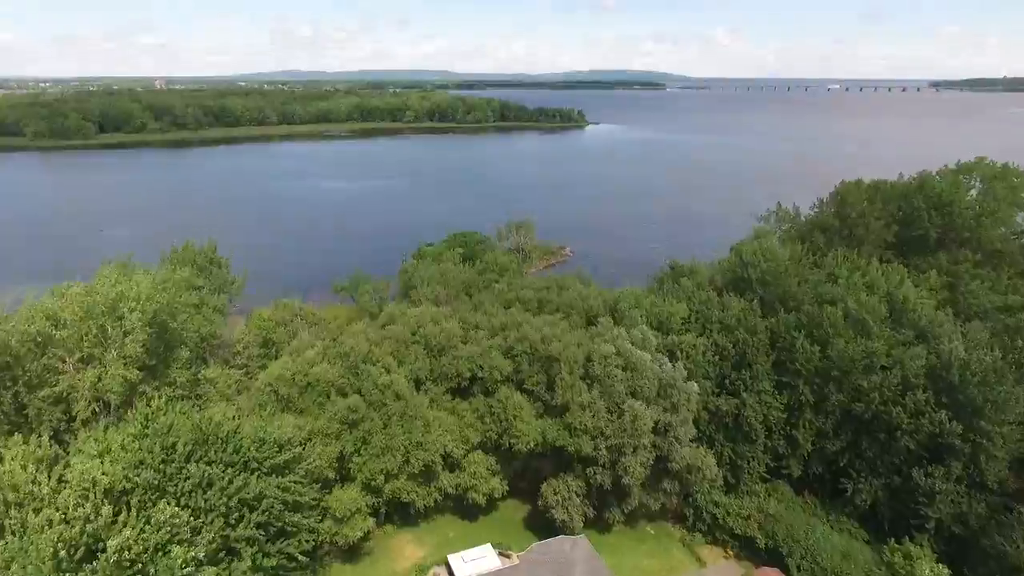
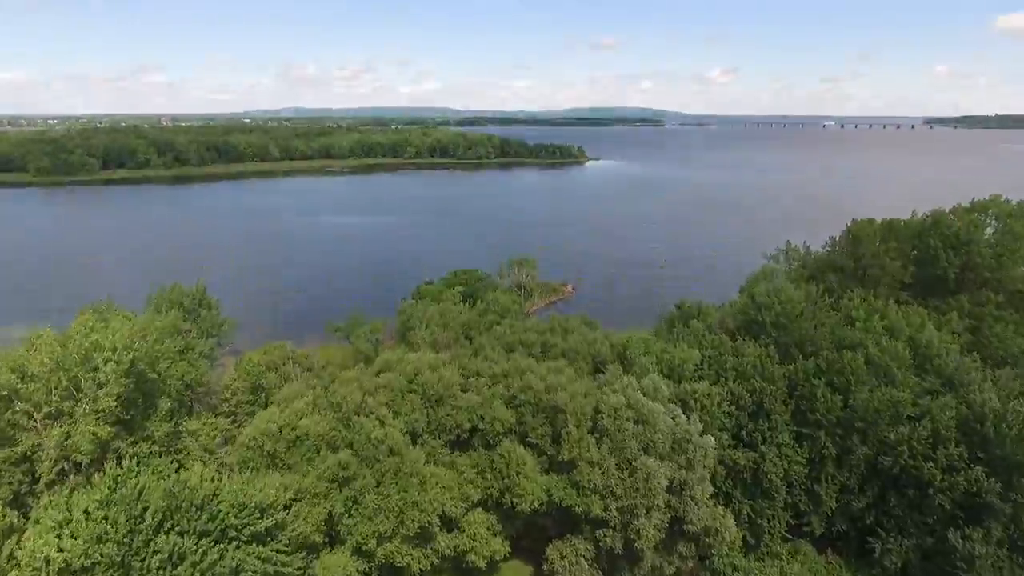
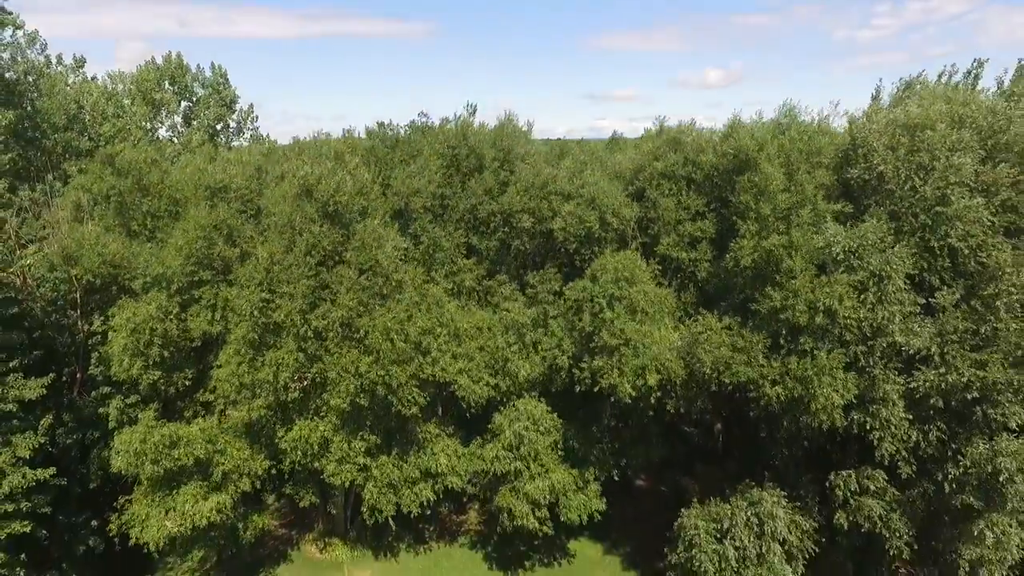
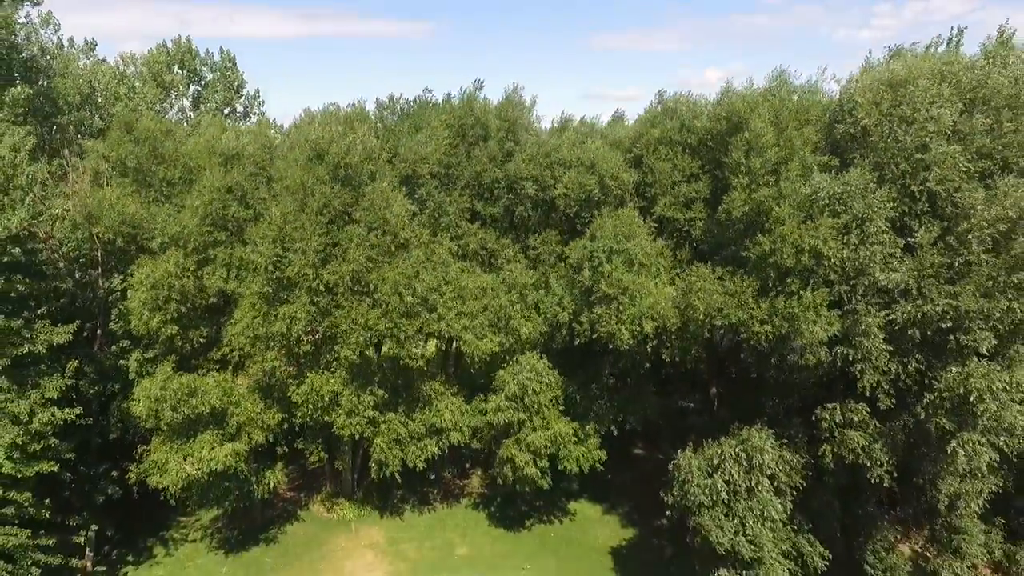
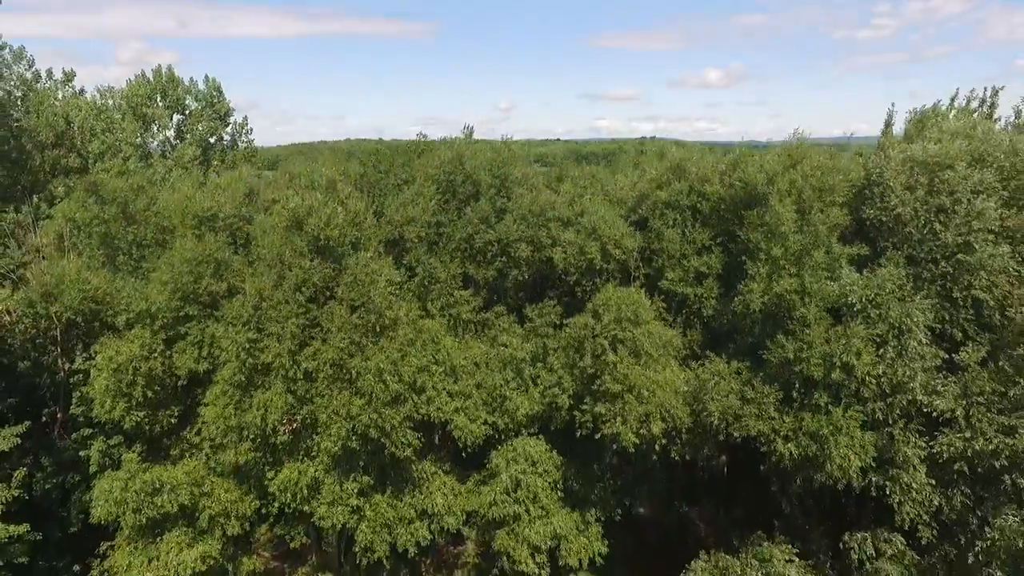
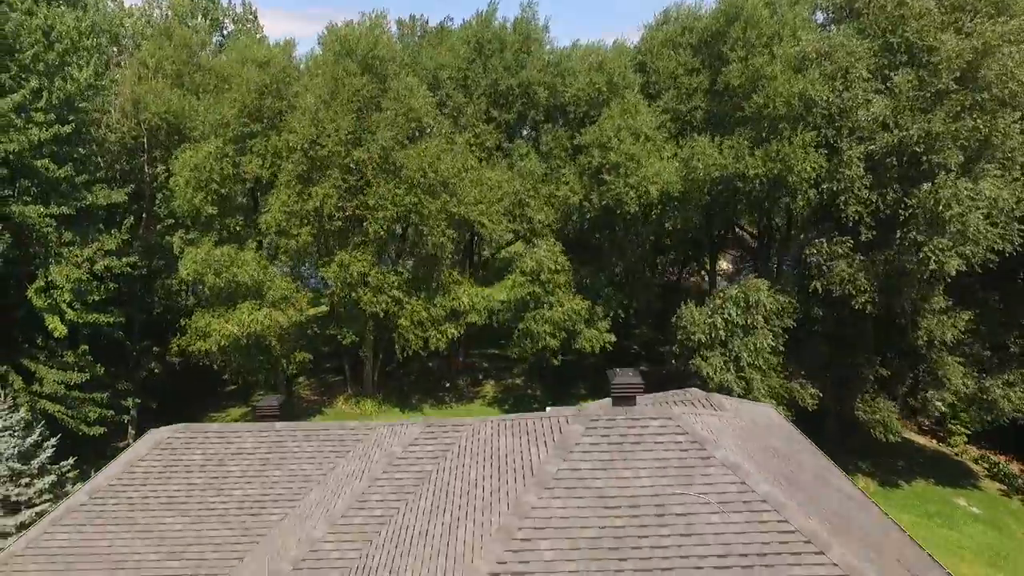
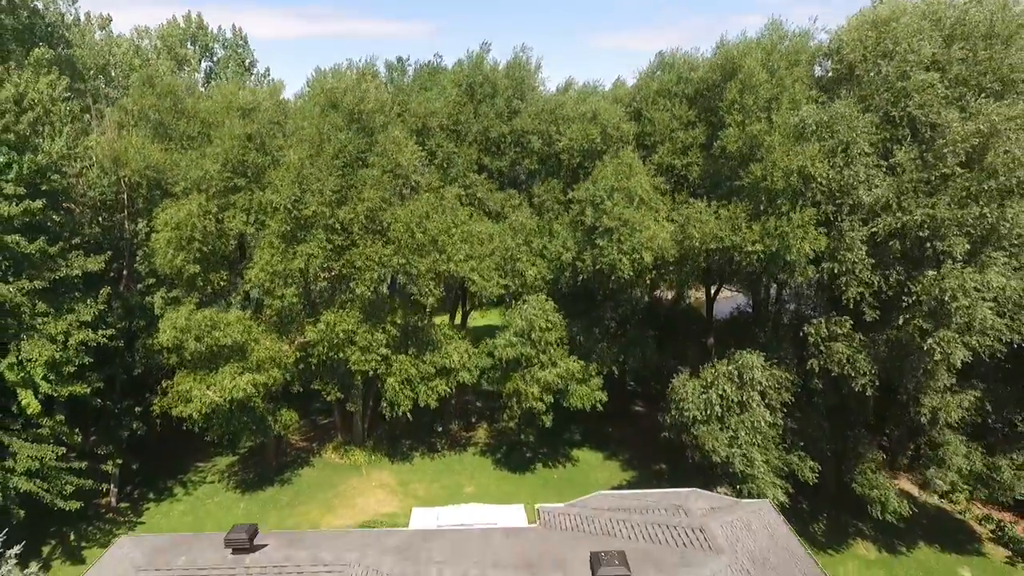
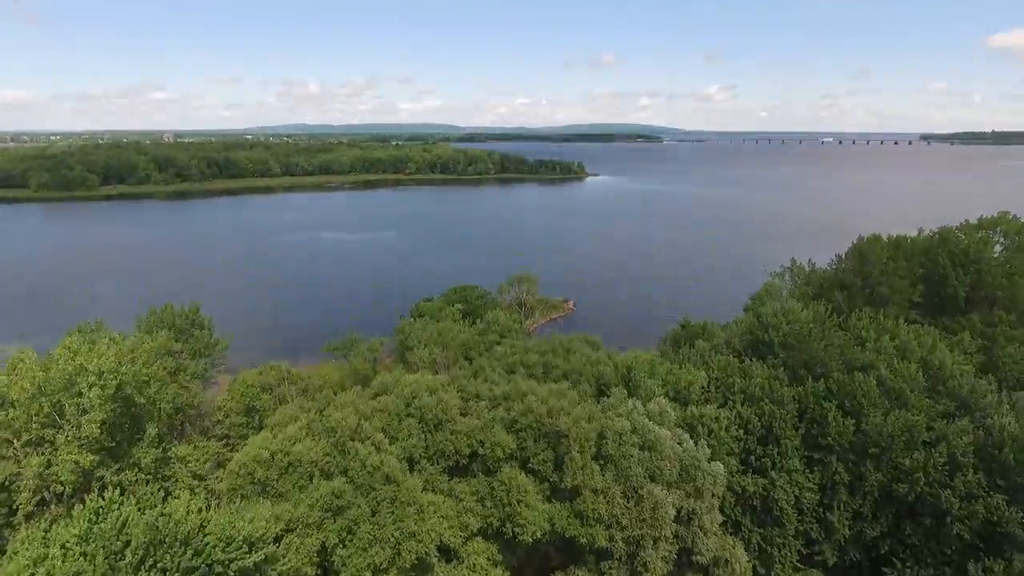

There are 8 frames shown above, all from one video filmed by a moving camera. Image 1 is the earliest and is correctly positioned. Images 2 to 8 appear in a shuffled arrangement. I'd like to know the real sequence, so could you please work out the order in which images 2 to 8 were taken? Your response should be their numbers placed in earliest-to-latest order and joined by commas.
2, 8, 5, 3, 4, 7, 6
